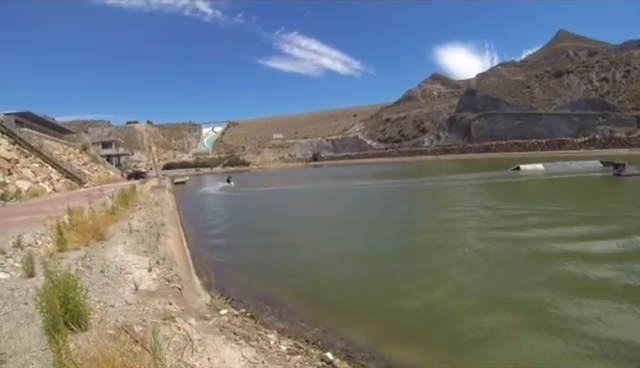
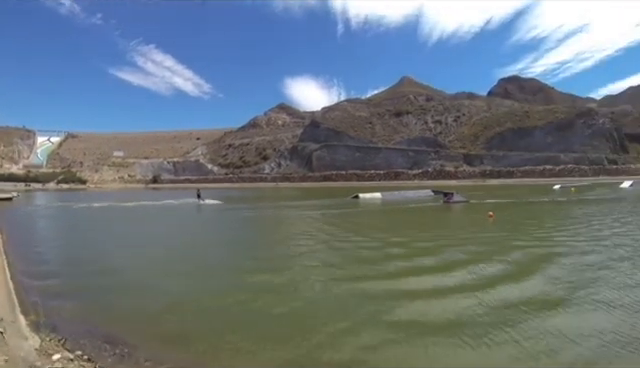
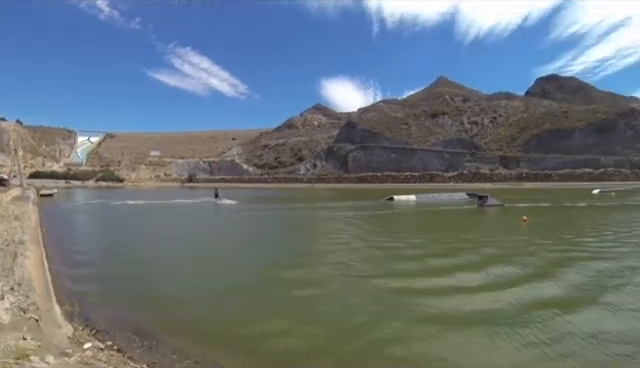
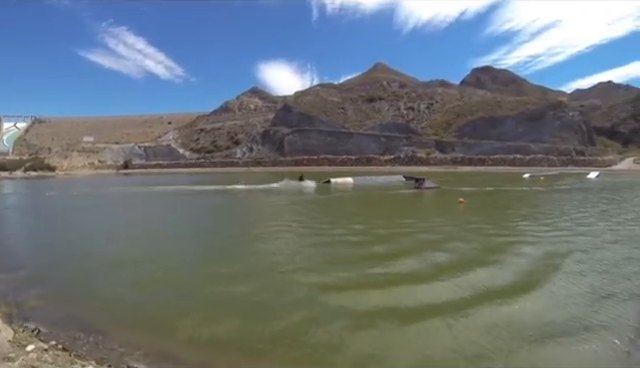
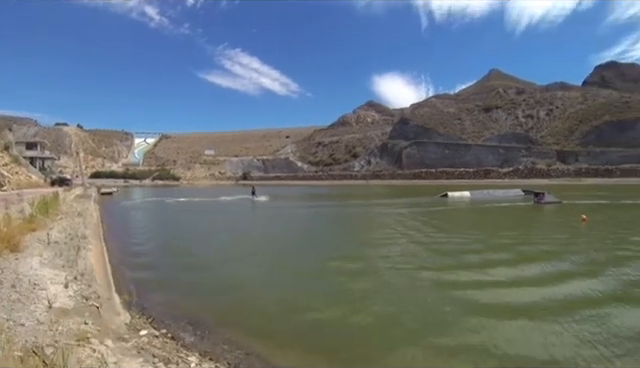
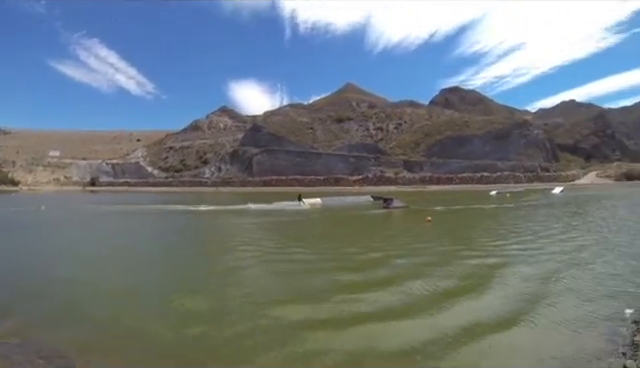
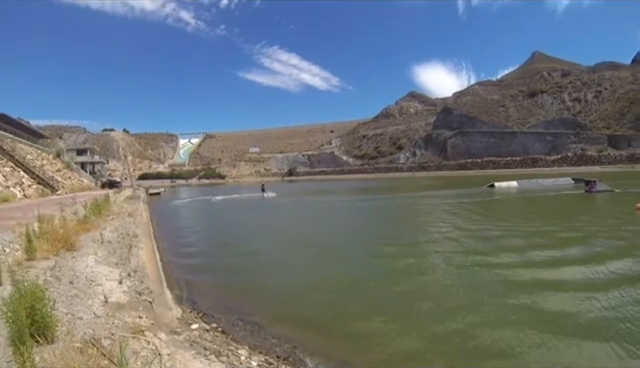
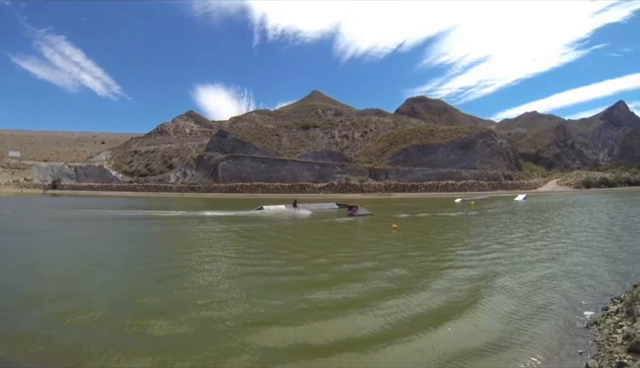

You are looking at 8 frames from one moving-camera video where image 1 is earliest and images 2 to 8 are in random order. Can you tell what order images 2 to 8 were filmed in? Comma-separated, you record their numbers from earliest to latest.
7, 5, 3, 2, 4, 6, 8
